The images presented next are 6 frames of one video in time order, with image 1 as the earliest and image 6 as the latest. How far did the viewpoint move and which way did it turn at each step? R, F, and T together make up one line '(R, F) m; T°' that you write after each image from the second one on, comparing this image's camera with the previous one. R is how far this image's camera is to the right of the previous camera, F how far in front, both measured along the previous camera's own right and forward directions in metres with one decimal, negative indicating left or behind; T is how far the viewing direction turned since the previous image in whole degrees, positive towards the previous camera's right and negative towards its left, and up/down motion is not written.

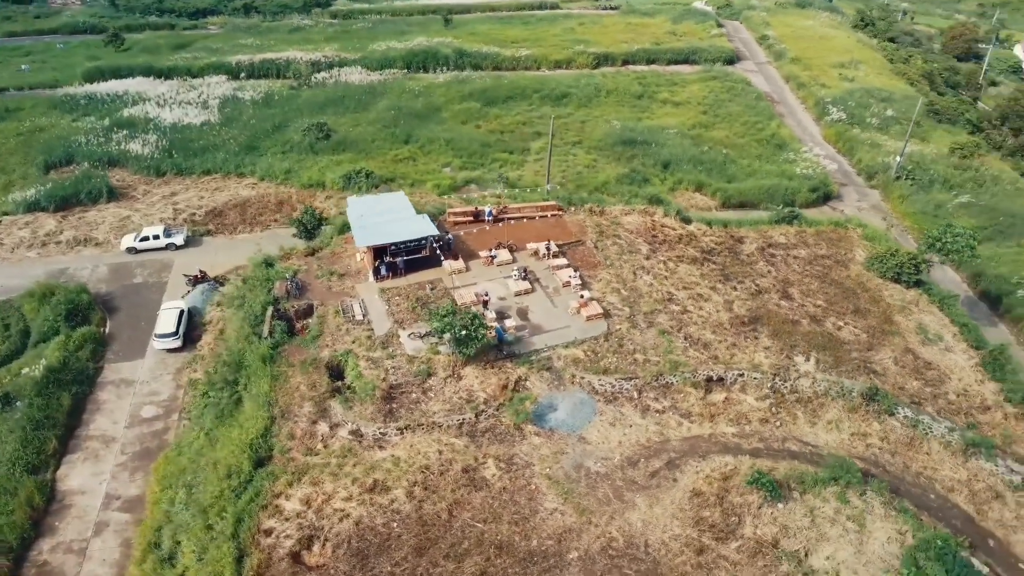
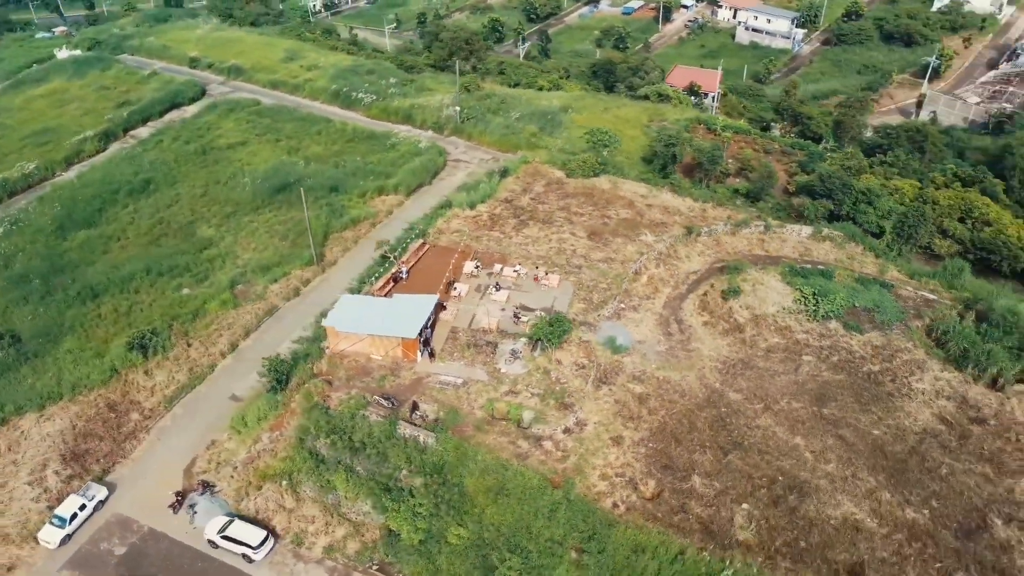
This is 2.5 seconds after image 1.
(-11.7, +0.4) m; +41°
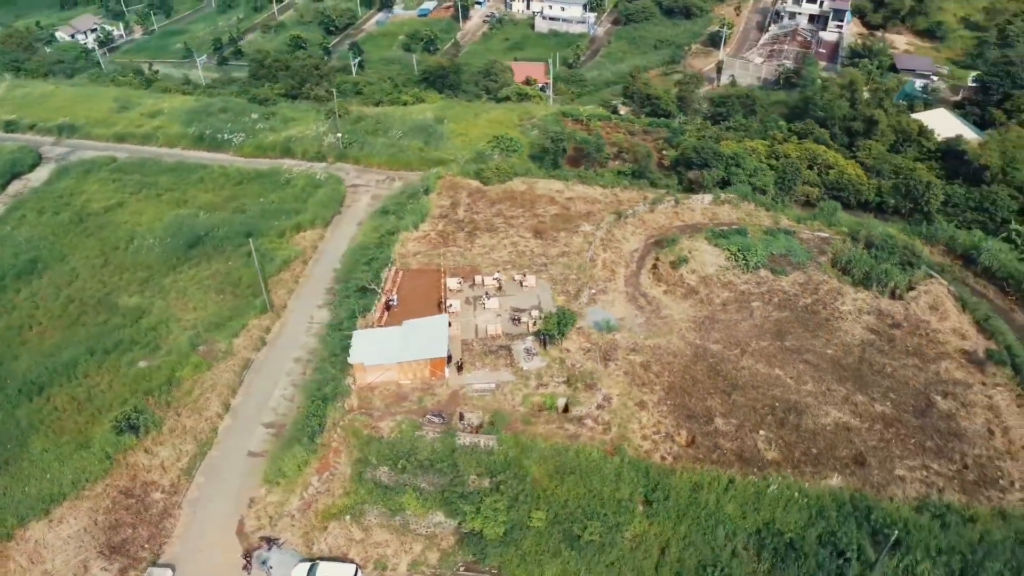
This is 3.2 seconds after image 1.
(-4.6, -1.3) m; +14°
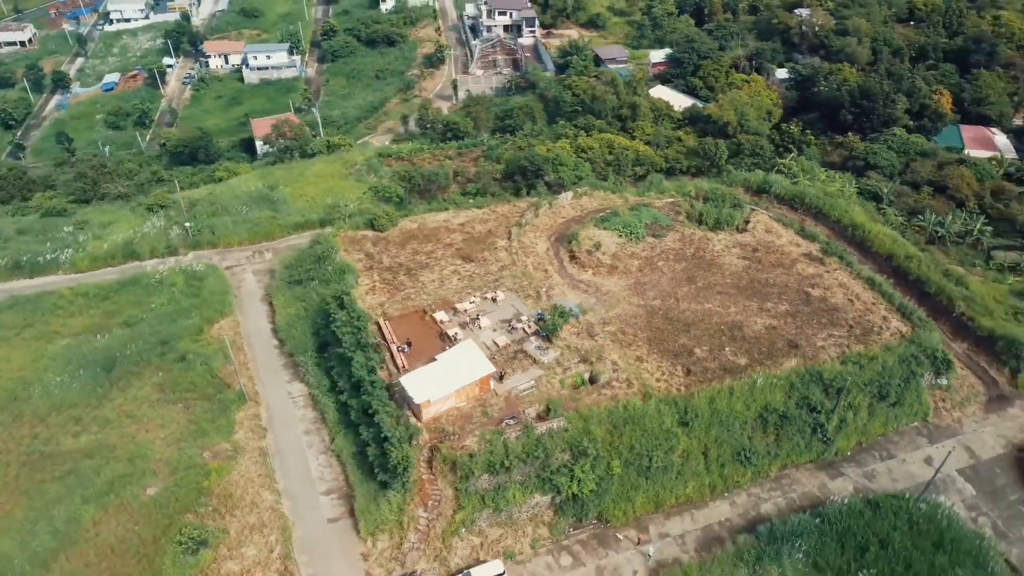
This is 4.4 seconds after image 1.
(-8.4, -2.1) m; +22°
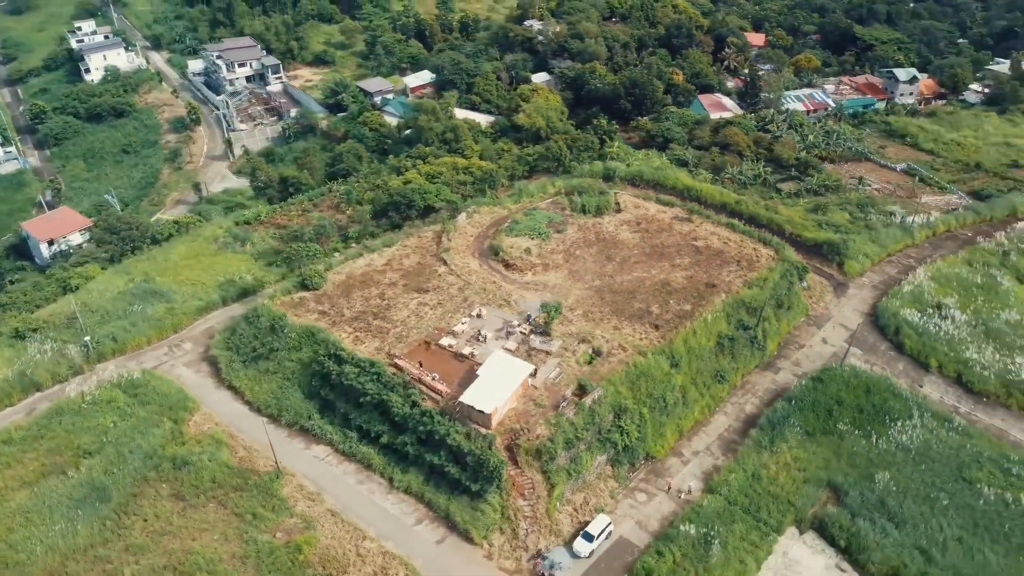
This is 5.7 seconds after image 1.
(-9.5, -1.7) m; +21°
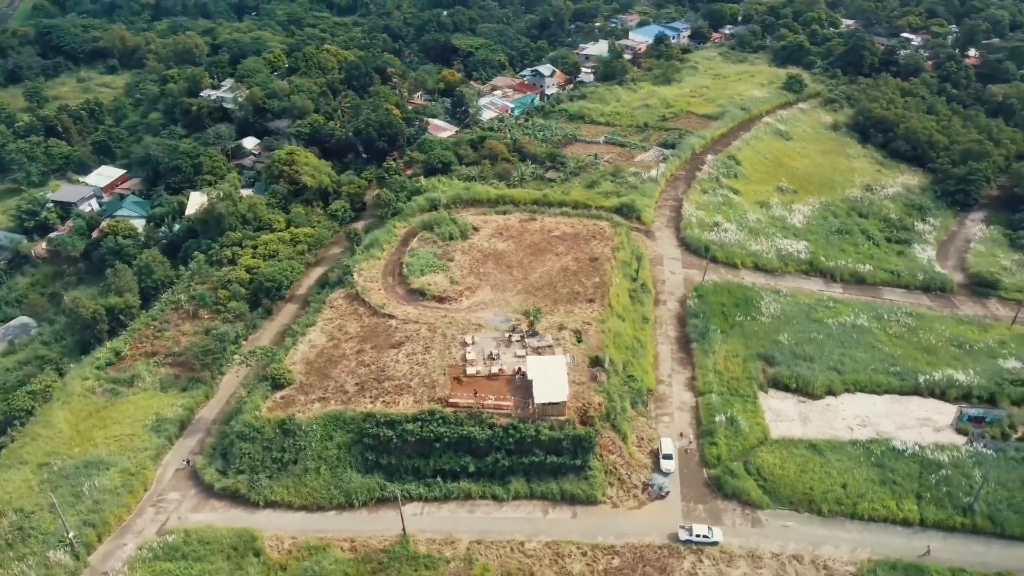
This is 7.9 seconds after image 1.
(-15.1, -0.8) m; +30°
